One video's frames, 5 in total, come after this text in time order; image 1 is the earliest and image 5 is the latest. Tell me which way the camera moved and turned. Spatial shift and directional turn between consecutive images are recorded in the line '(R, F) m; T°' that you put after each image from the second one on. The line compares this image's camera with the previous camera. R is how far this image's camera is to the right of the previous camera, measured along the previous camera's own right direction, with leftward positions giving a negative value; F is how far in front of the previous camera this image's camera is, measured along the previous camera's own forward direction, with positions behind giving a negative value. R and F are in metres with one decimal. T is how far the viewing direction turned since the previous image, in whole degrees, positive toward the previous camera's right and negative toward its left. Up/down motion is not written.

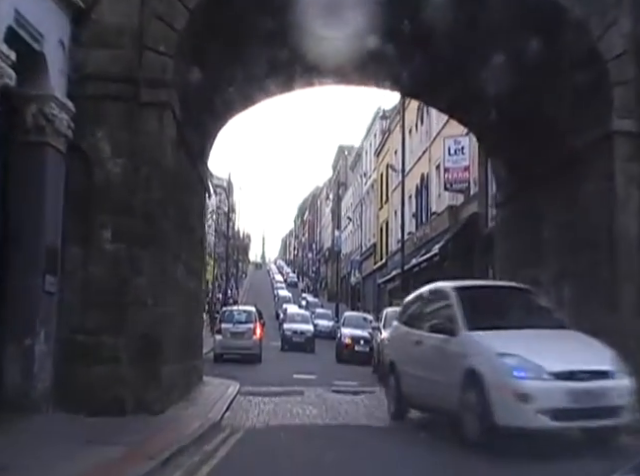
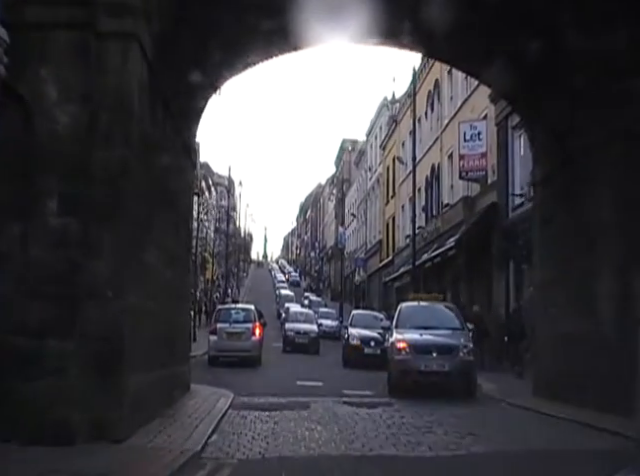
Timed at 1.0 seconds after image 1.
(-0.1, +2.5) m; 0°
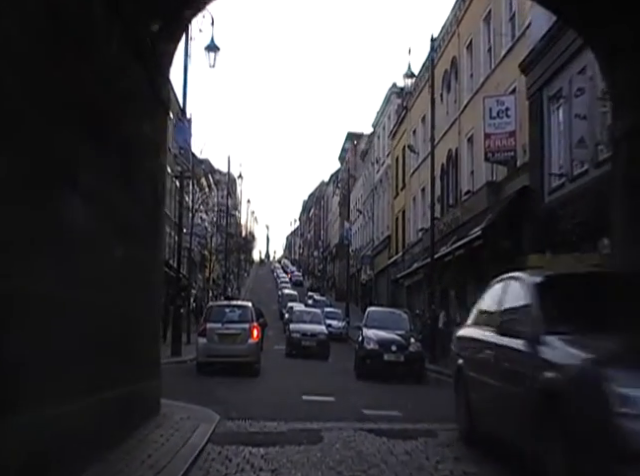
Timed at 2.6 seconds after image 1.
(-0.2, +3.6) m; 0°
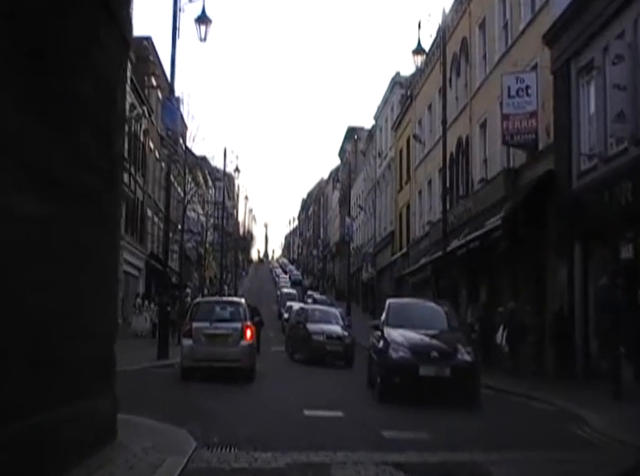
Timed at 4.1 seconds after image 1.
(-0.1, +2.5) m; 0°
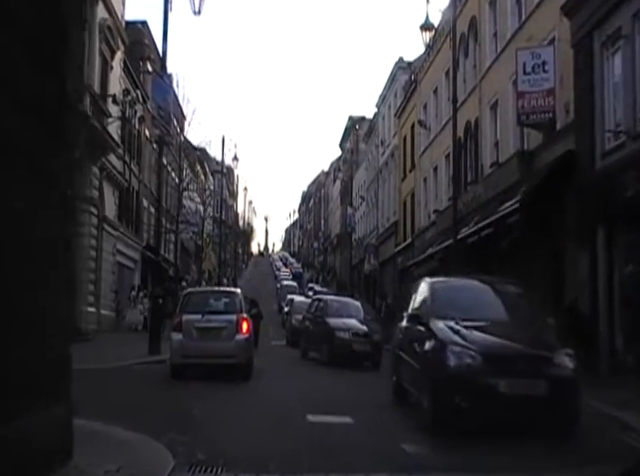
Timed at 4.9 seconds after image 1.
(-0.1, +1.6) m; 0°
